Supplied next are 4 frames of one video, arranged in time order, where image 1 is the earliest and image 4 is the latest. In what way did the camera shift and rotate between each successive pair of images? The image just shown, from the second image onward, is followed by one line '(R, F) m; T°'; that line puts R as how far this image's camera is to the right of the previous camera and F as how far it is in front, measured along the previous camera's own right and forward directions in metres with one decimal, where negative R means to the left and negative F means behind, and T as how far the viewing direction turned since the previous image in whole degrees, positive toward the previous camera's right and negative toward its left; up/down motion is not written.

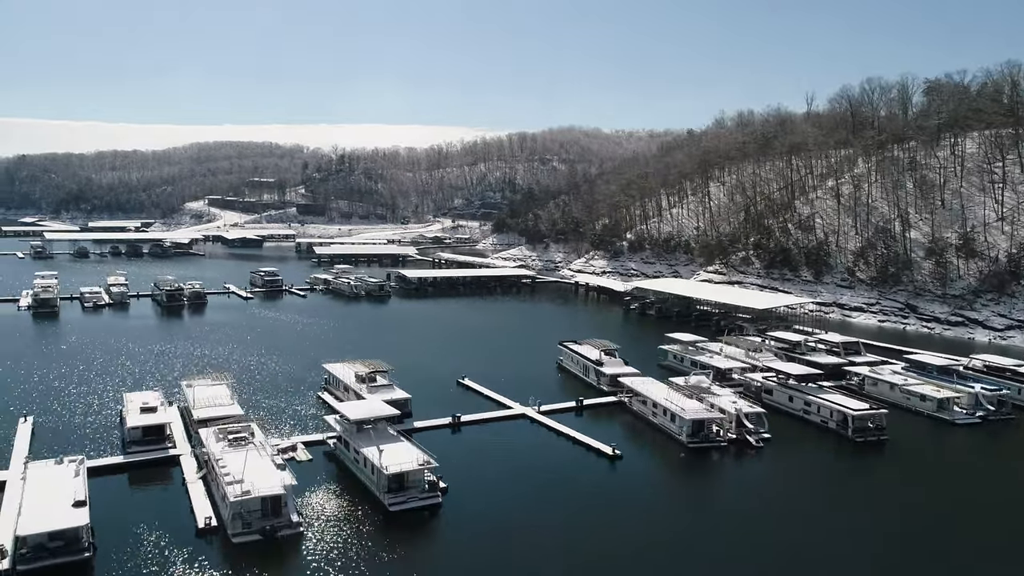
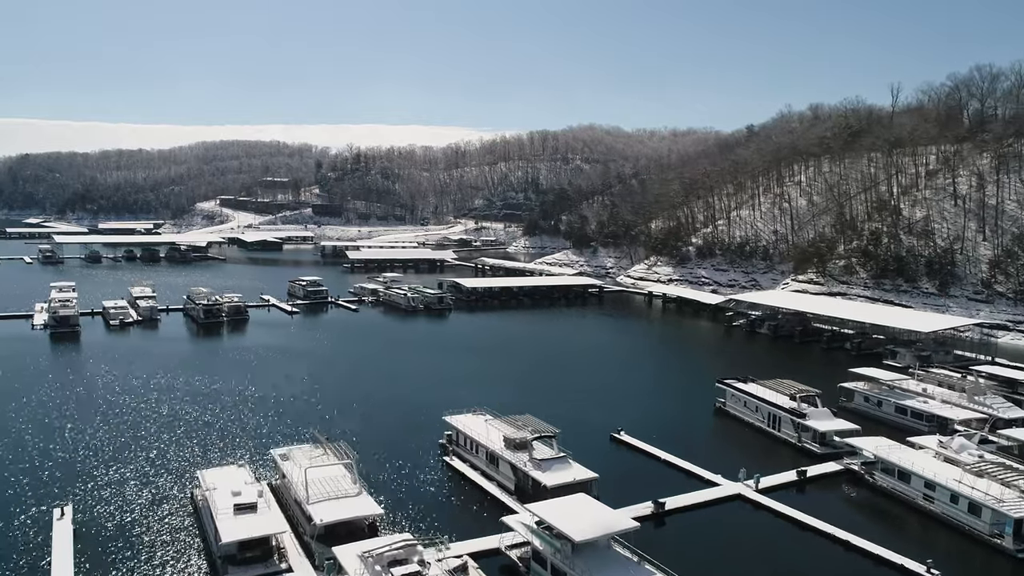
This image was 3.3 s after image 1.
(-3.0, +3.8) m; 0°
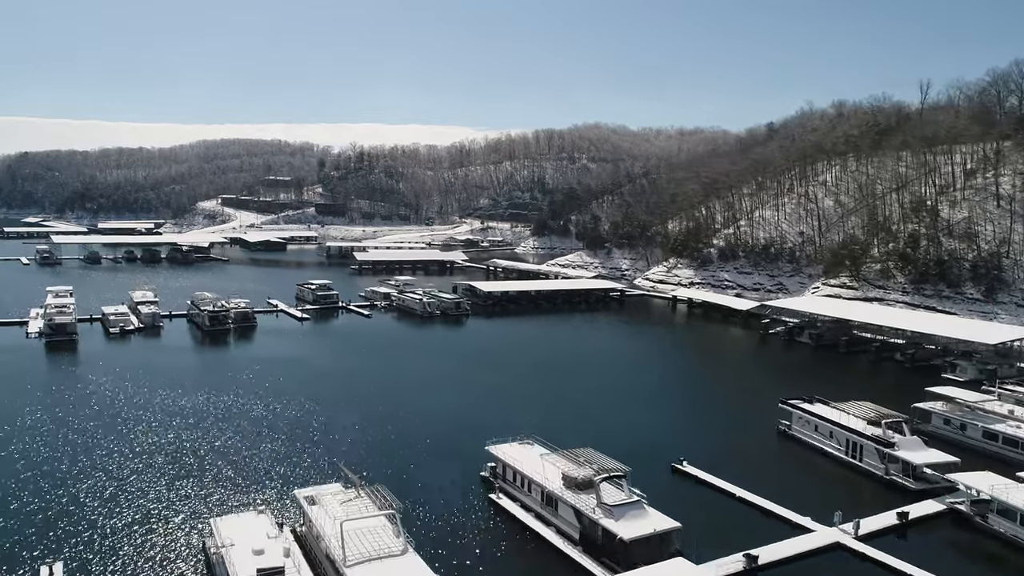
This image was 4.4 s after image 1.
(-0.8, +1.4) m; 0°
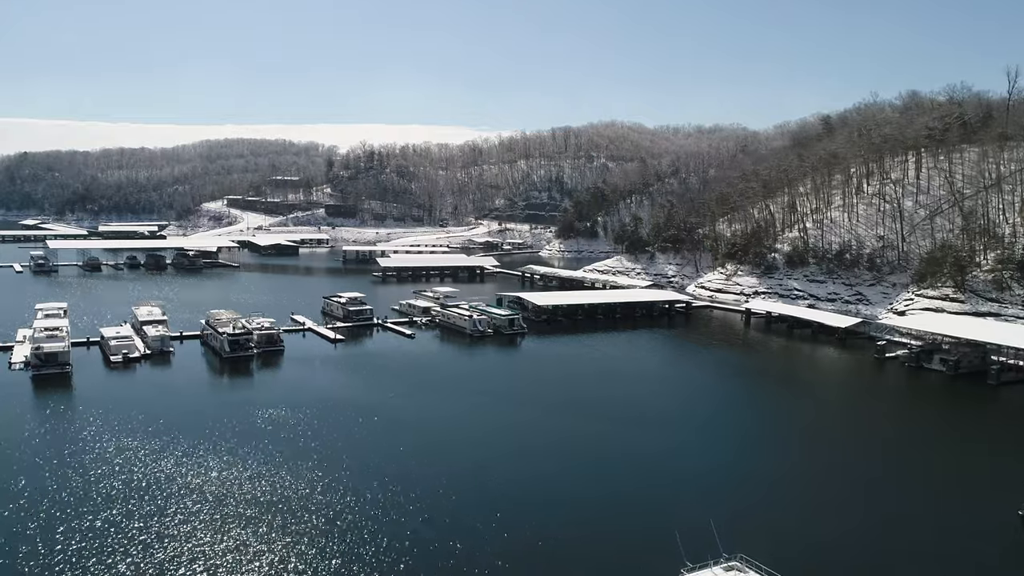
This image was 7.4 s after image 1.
(-2.0, +3.6) m; 0°
